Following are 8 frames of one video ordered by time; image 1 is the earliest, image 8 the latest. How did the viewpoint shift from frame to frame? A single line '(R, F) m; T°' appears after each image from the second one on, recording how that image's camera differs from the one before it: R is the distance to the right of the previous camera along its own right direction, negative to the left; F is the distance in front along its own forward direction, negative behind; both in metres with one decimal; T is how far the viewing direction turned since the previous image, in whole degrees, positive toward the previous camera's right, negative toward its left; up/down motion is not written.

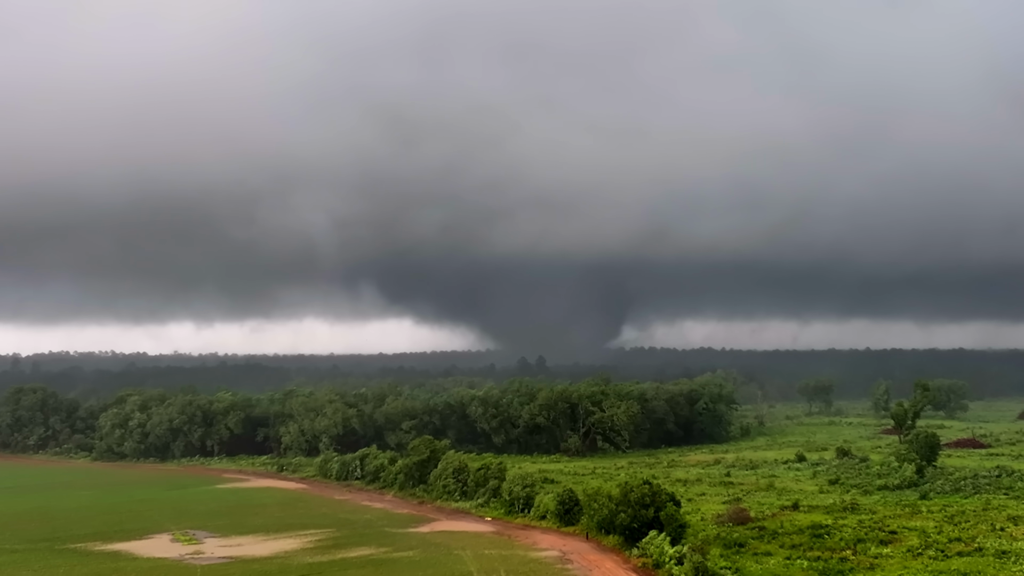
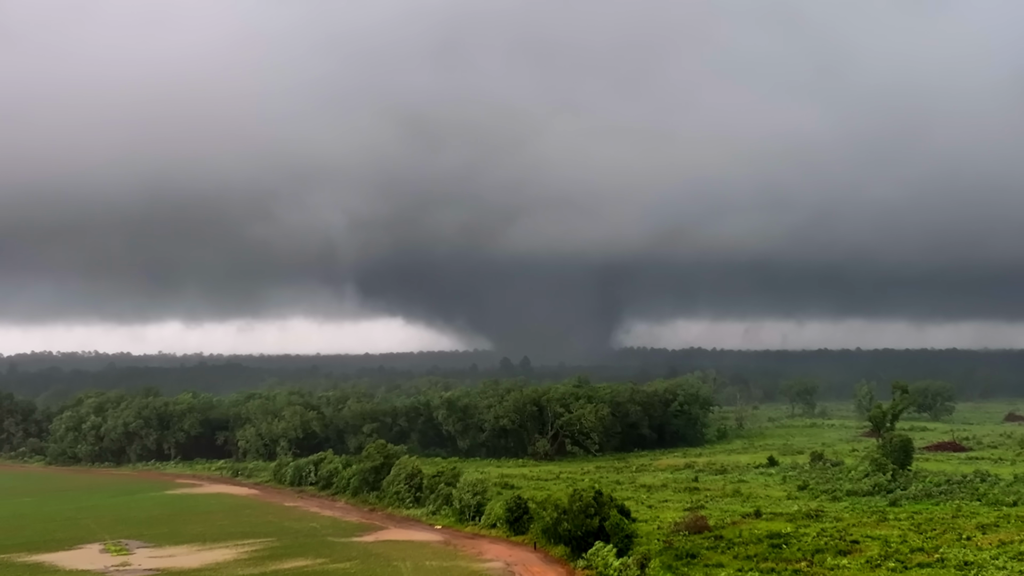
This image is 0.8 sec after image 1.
(+3.1, +1.4) m; 0°
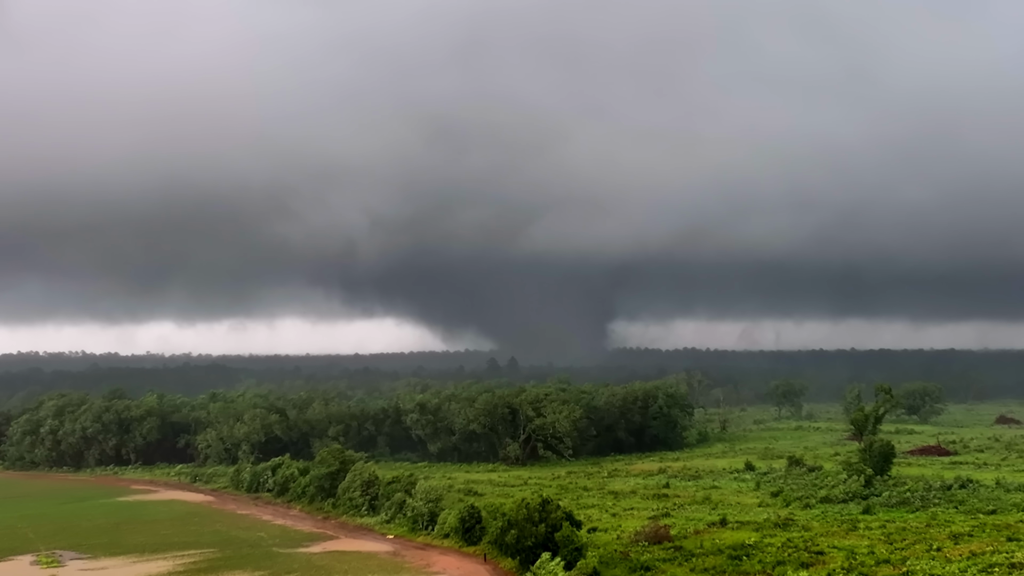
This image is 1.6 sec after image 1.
(+2.9, +1.4) m; 0°
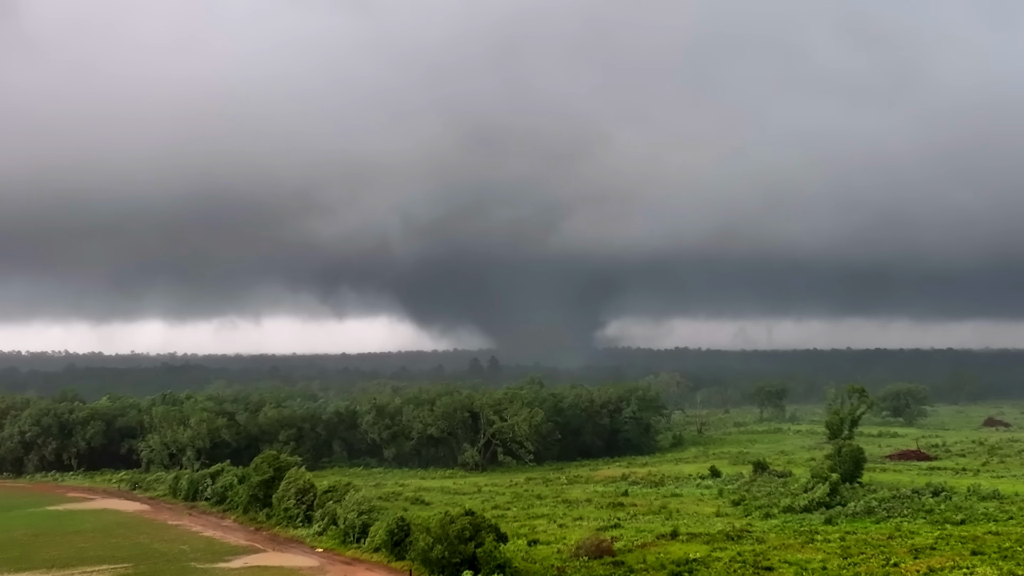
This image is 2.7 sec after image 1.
(+4.0, +2.0) m; 0°
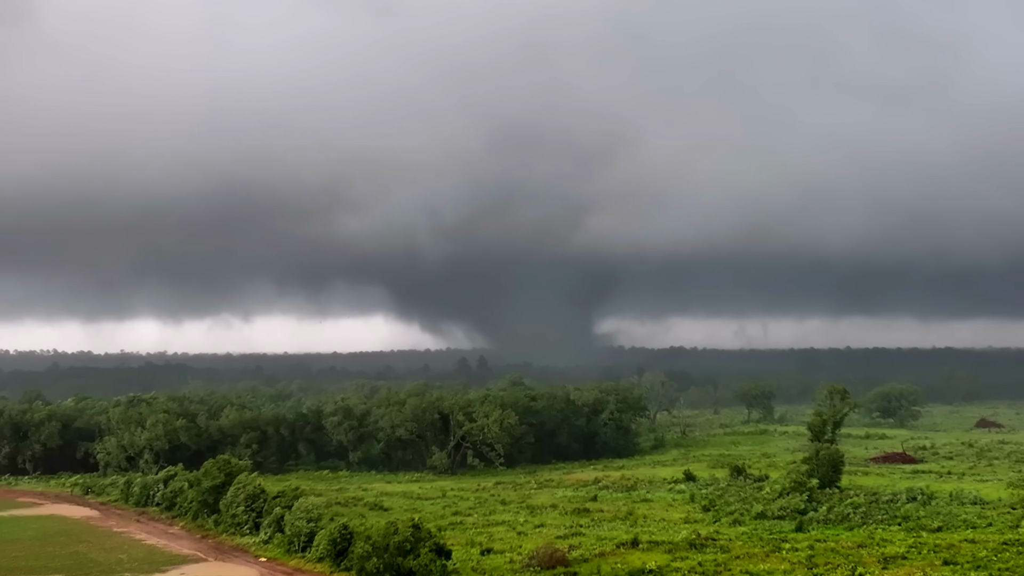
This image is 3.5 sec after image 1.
(+3.0, +1.5) m; 0°
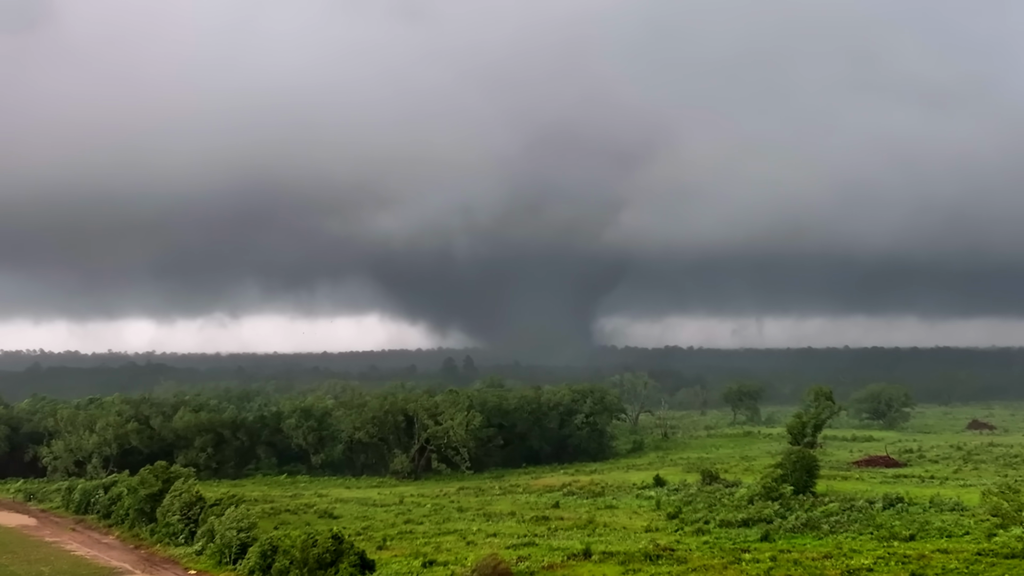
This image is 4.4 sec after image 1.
(+3.3, +1.9) m; 0°
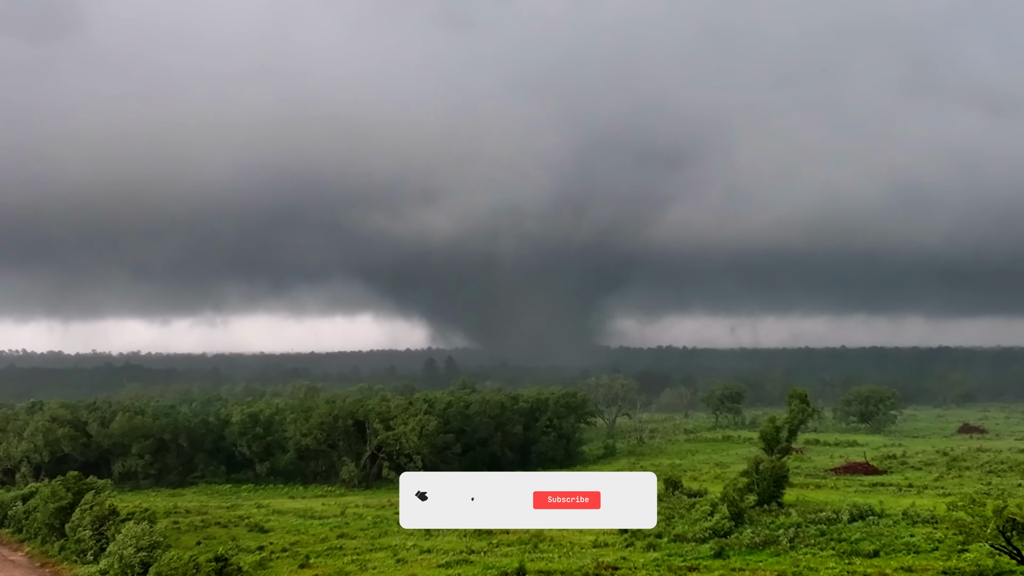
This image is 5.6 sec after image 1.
(+4.1, +2.5) m; 0°
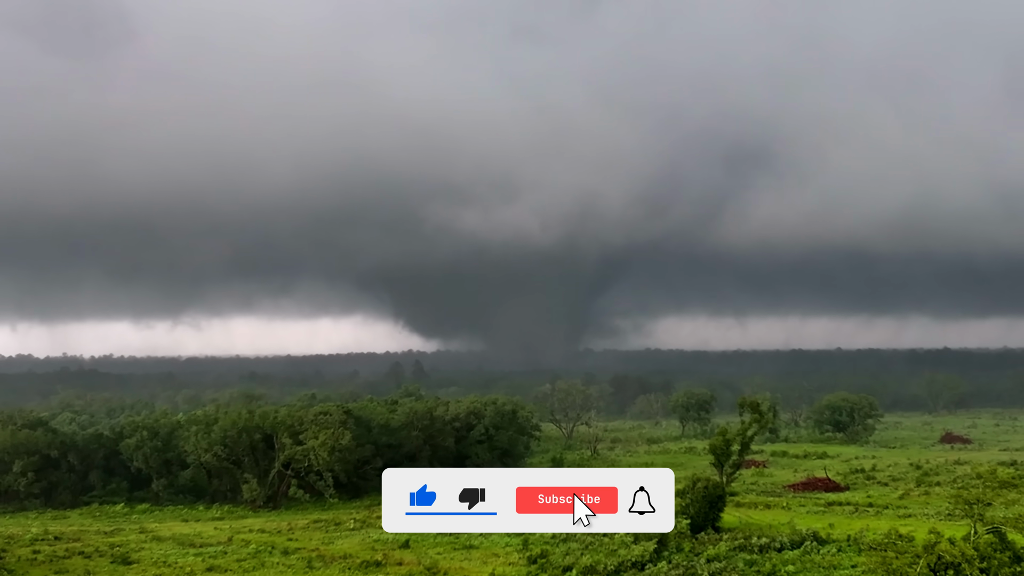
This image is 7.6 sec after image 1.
(+6.8, +4.3) m; 0°
